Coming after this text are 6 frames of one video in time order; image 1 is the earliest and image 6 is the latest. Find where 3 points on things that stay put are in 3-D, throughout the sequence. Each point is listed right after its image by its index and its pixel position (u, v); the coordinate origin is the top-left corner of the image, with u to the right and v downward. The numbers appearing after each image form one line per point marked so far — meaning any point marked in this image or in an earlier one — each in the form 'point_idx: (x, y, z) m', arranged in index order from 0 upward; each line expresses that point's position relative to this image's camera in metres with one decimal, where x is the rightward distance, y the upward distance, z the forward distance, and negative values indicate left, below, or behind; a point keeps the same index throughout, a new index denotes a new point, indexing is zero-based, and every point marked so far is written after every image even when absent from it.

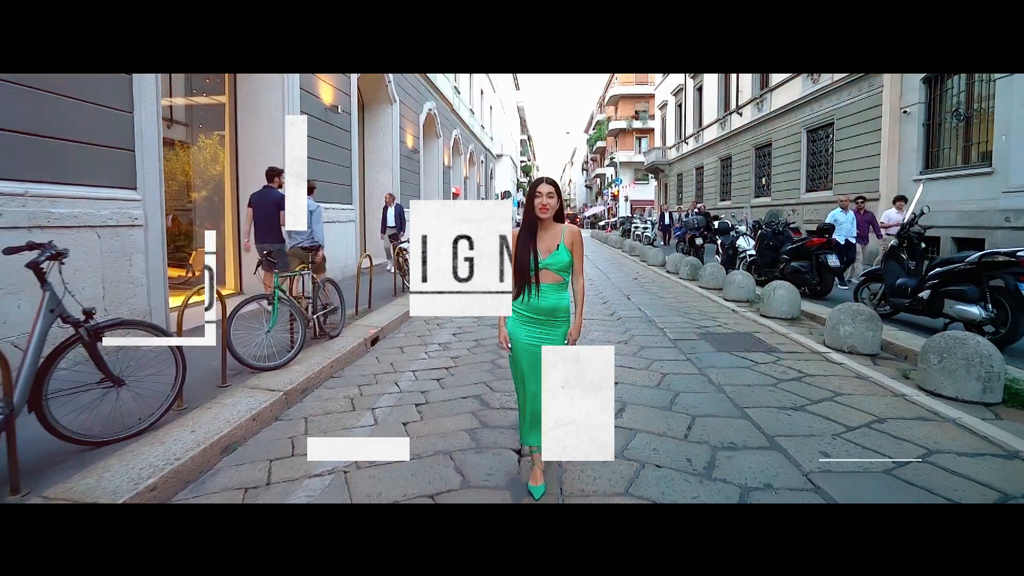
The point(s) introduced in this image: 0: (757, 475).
0: (+1.3, -1.0, +3.4) m
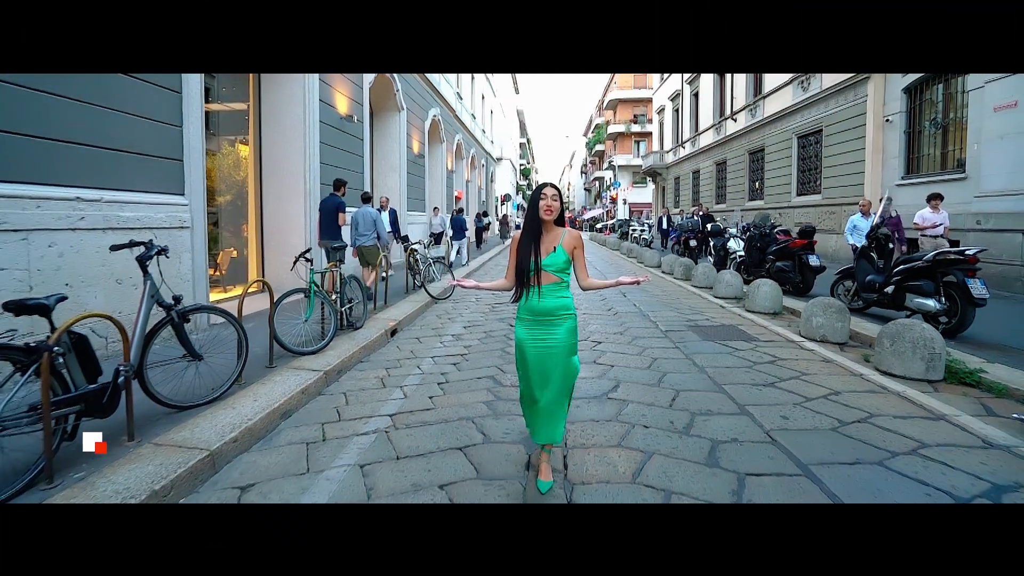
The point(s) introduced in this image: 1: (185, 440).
0: (+1.4, -0.9, +4.1) m
1: (-1.9, -0.9, +3.7) m
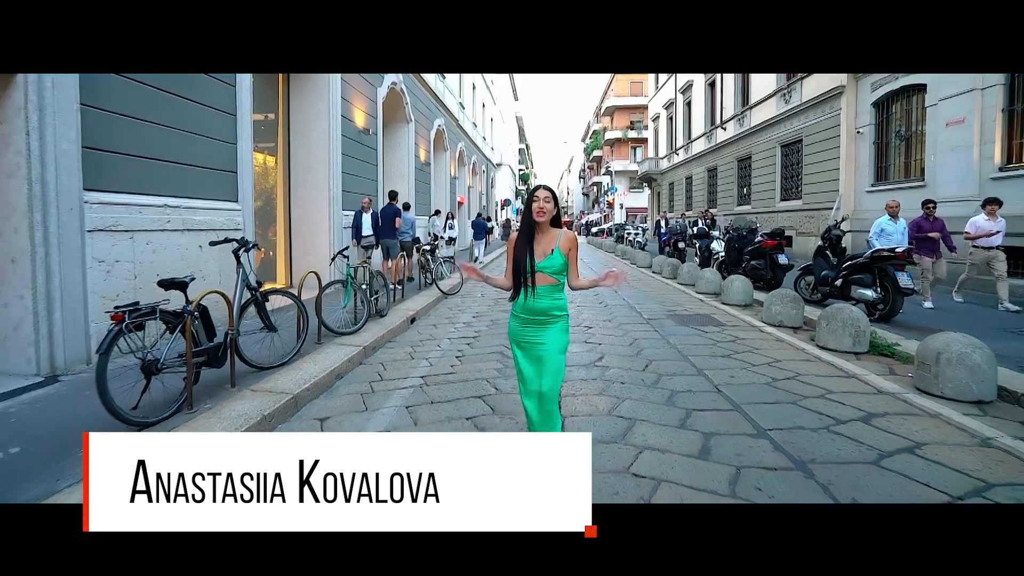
0: (+1.5, -0.8, +5.3) m
1: (-1.9, -0.8, +4.9) m
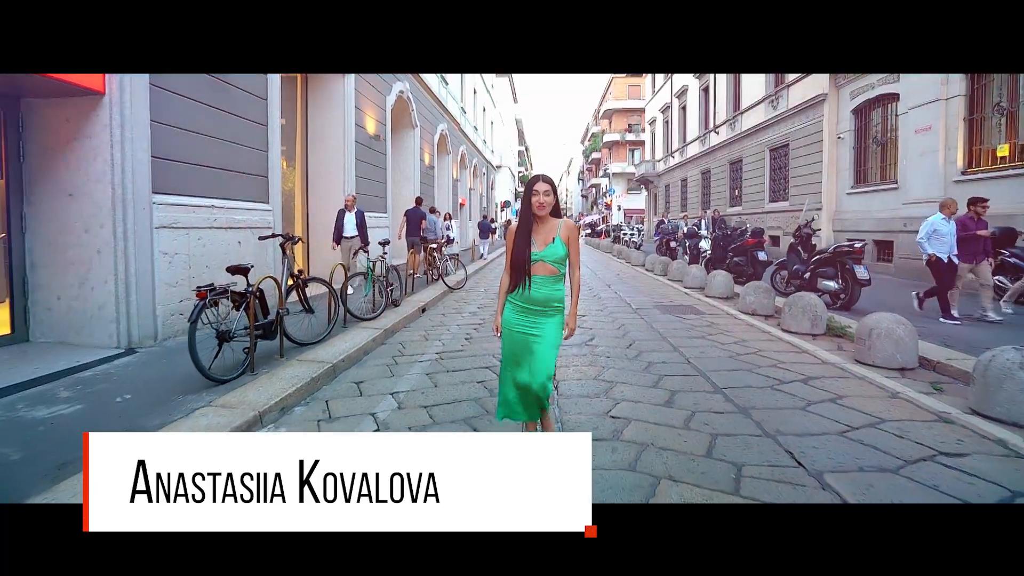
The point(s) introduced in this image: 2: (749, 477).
0: (+1.5, -0.7, +6.3) m
1: (-1.9, -0.7, +5.9) m
2: (+1.2, -1.0, +3.3) m
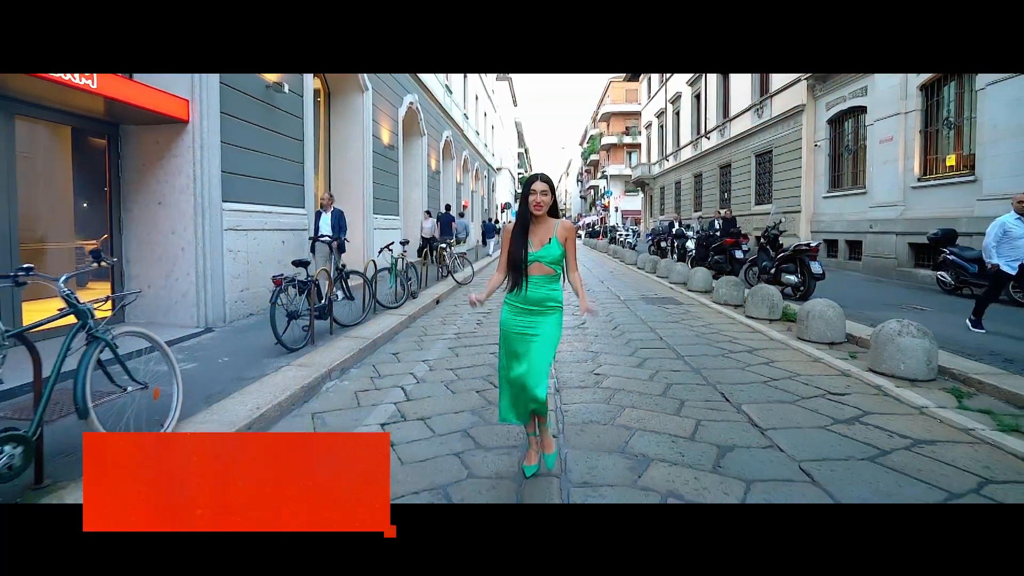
0: (+1.6, -0.6, +7.7) m
1: (-1.8, -0.5, +7.2) m
2: (+1.3, -0.9, +4.7) m
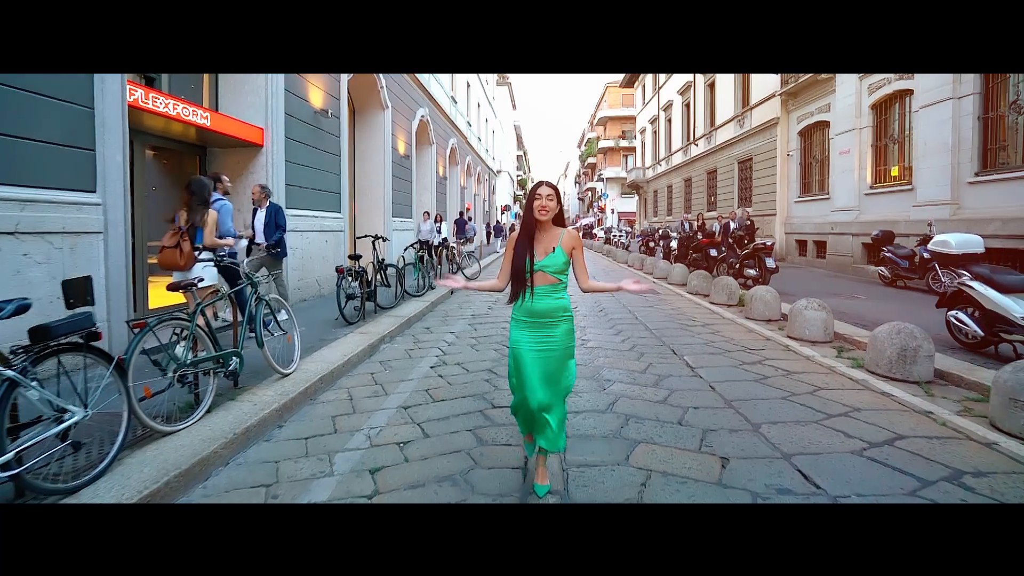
0: (+1.6, -0.4, +9.5) m
1: (-1.7, -0.4, +9.1) m
2: (+1.4, -0.7, +6.6) m
